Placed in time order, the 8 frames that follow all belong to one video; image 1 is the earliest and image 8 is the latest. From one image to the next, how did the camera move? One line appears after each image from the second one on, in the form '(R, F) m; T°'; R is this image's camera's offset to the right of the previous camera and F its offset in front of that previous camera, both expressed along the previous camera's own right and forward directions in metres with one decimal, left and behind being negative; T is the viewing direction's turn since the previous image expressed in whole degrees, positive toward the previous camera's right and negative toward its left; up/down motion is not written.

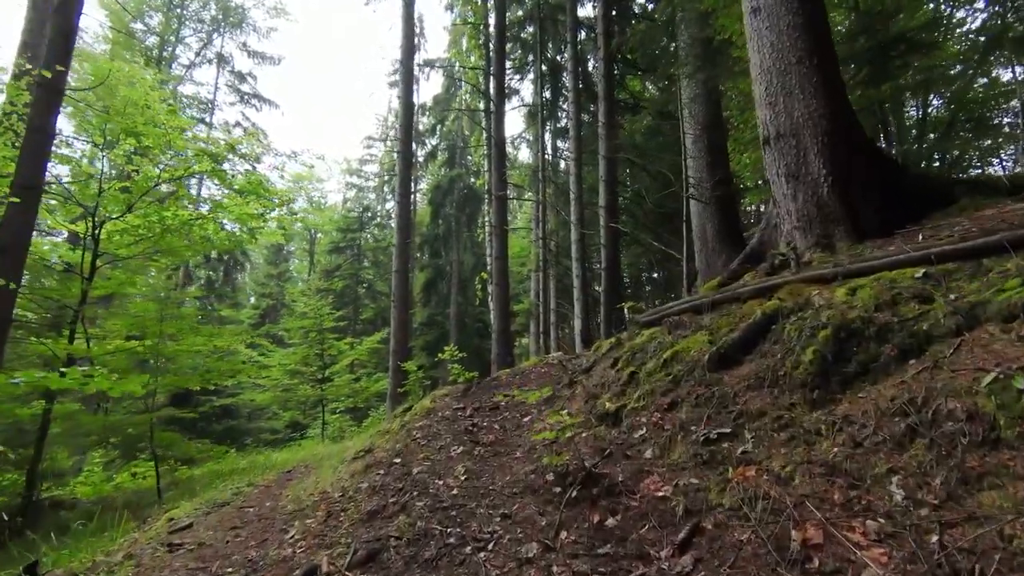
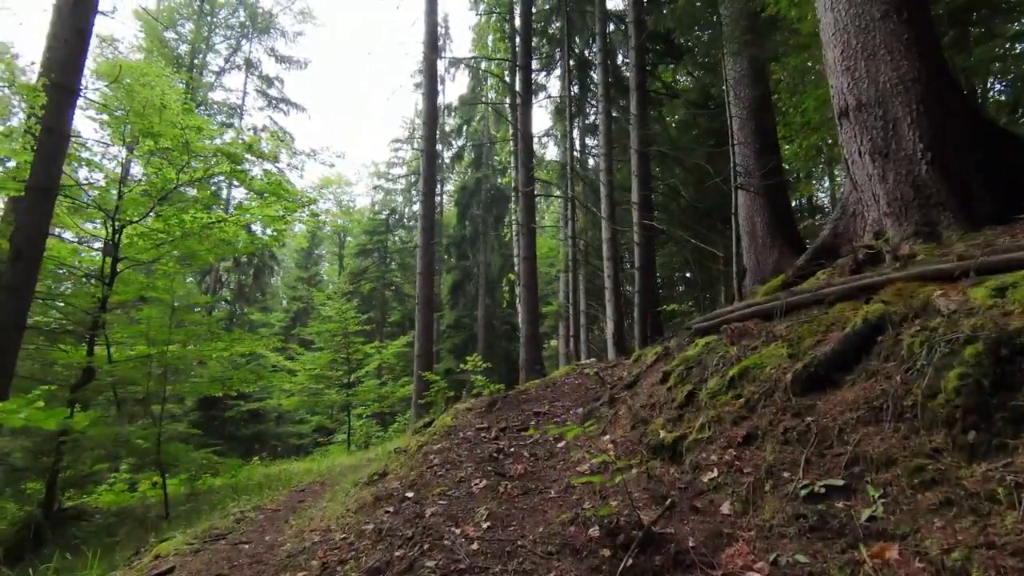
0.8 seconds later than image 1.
(0.0, +0.5) m; -3°
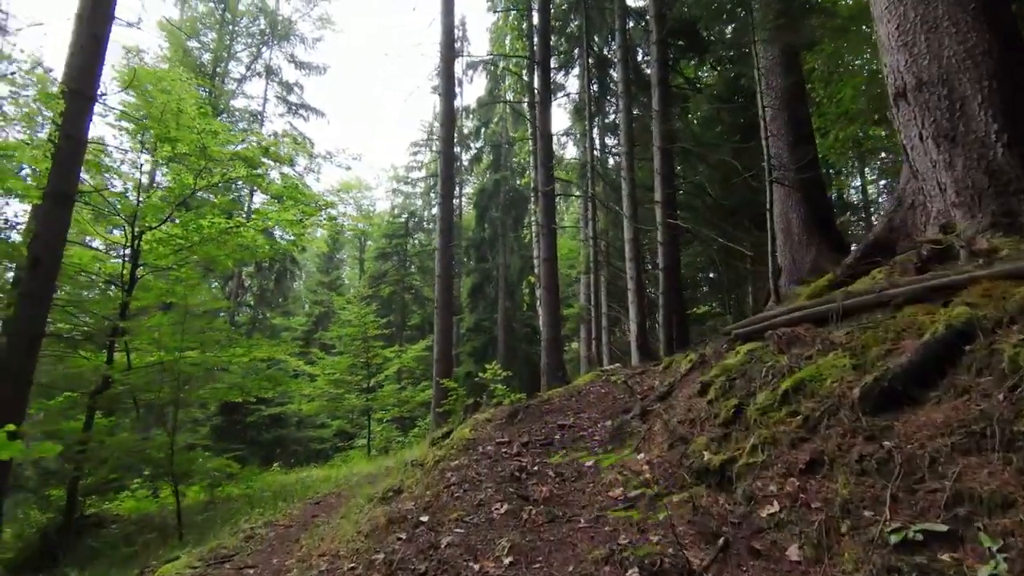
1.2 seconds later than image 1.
(0.0, +0.2) m; -2°
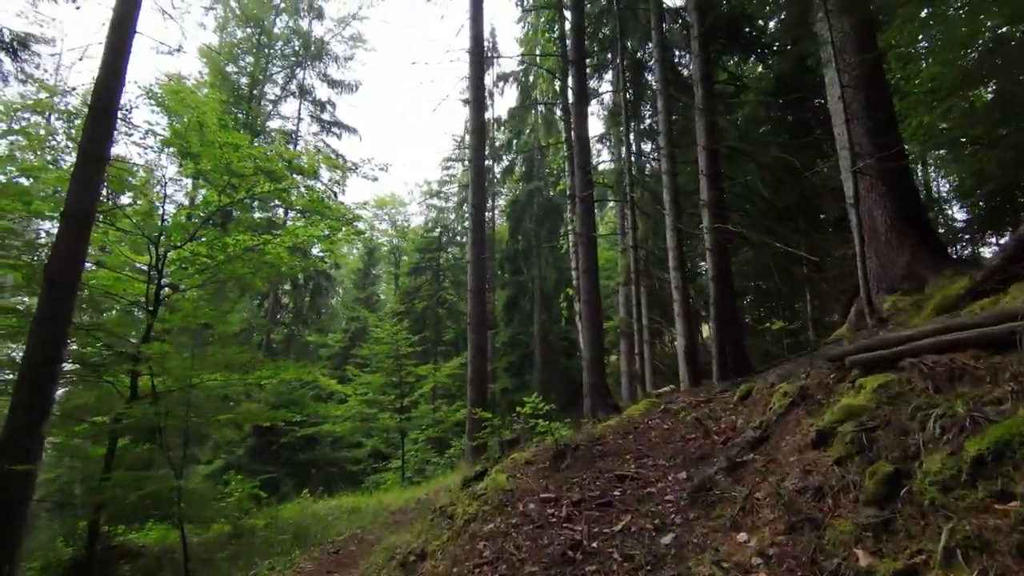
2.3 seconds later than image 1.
(0.0, +0.6) m; -3°
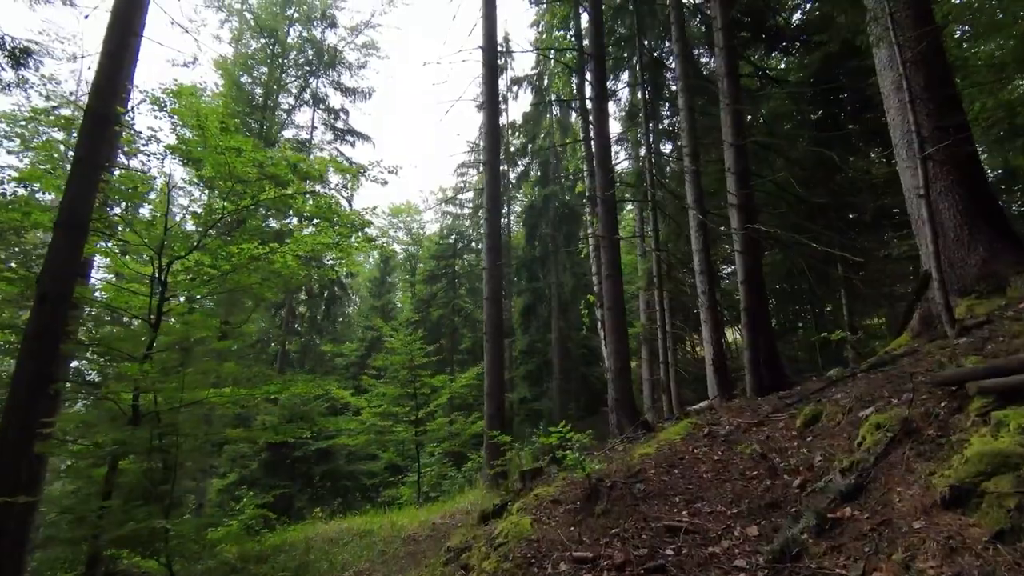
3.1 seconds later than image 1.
(0.0, +0.5) m; -2°
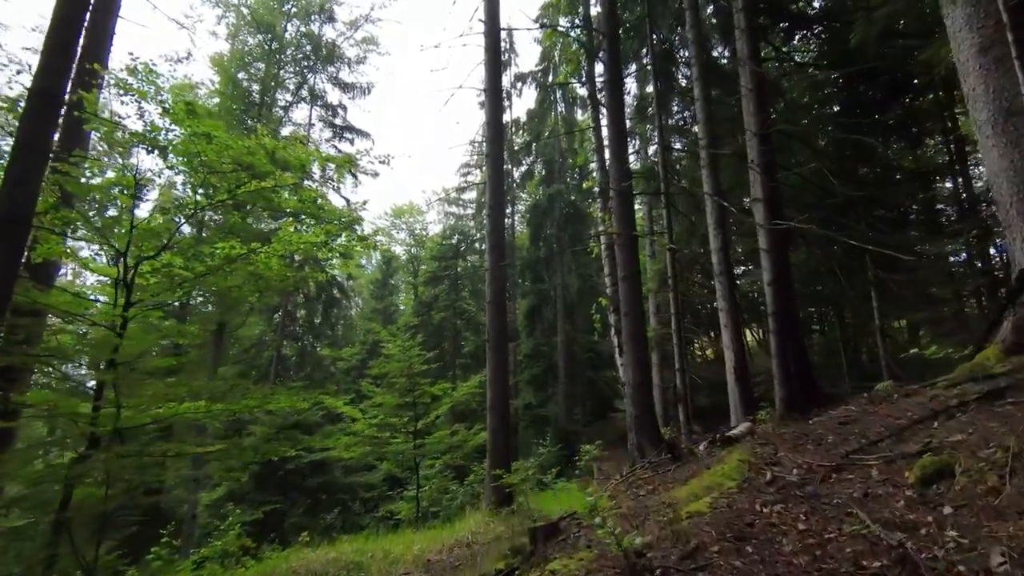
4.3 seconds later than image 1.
(0.0, +0.8) m; 0°
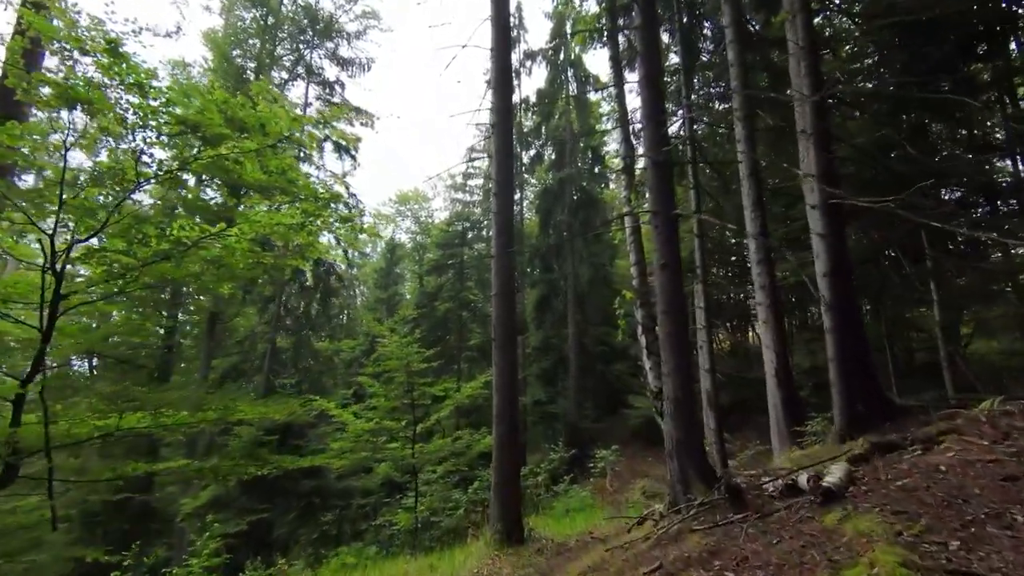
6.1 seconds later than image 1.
(0.0, +1.3) m; -1°
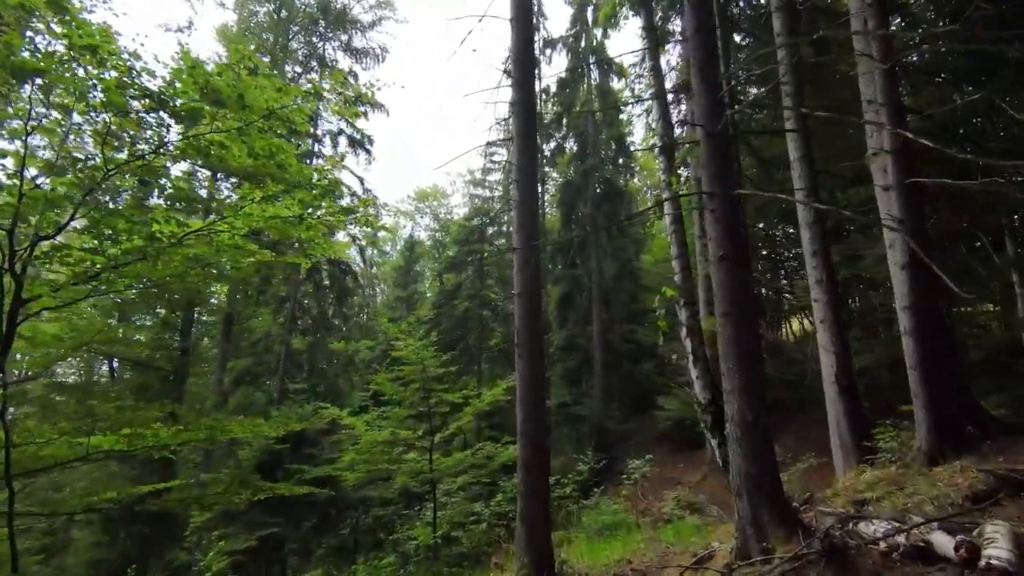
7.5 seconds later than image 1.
(-0.1, +0.9) m; -2°
